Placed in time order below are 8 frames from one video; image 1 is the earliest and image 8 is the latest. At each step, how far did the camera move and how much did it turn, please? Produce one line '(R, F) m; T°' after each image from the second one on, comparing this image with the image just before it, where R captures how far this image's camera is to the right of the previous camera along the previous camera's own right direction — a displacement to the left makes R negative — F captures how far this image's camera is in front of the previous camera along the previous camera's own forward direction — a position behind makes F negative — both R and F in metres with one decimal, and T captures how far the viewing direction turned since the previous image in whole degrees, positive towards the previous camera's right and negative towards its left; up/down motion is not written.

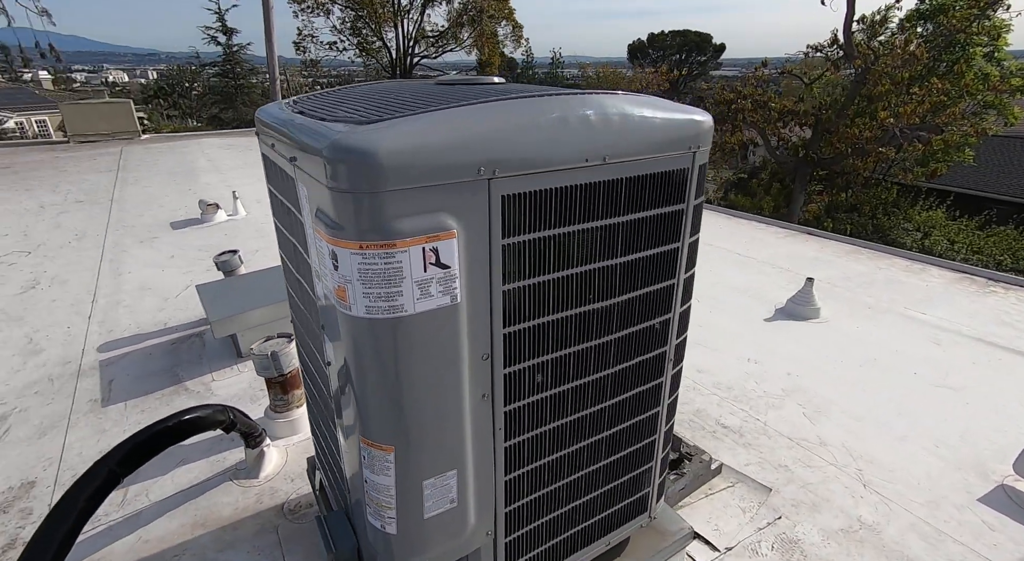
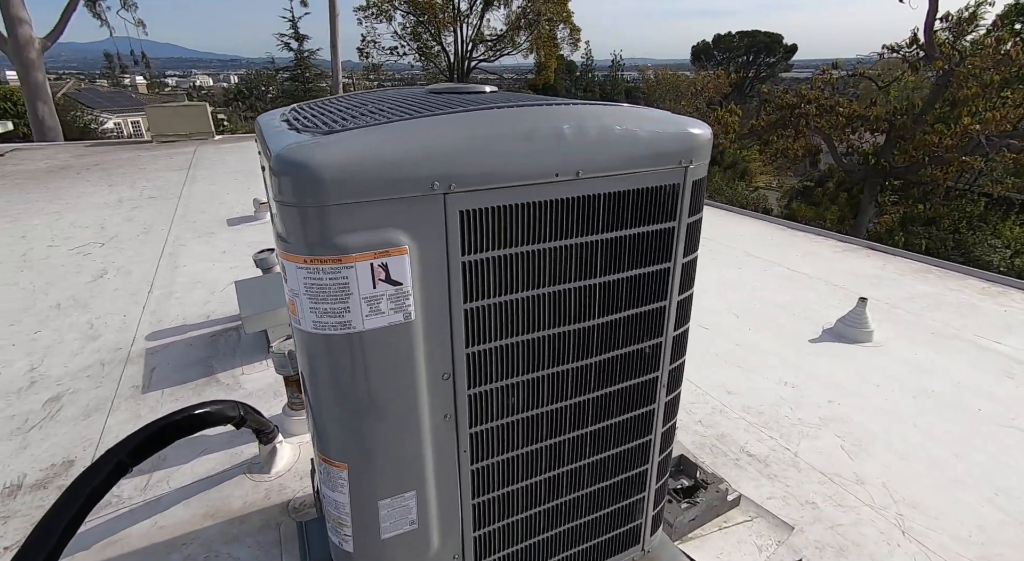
(+0.2, +0.1) m; -6°
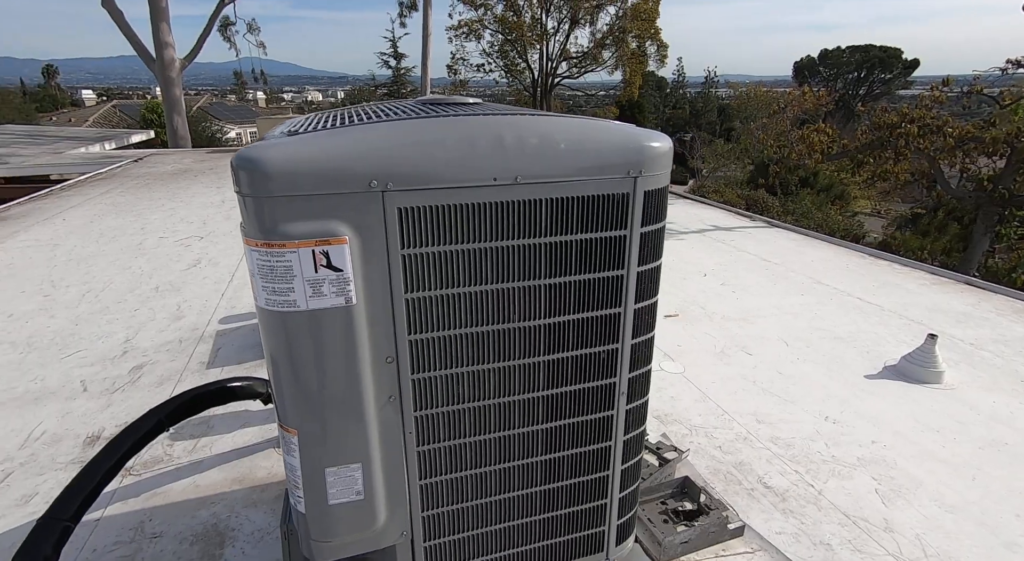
(+0.3, 0.0) m; -9°
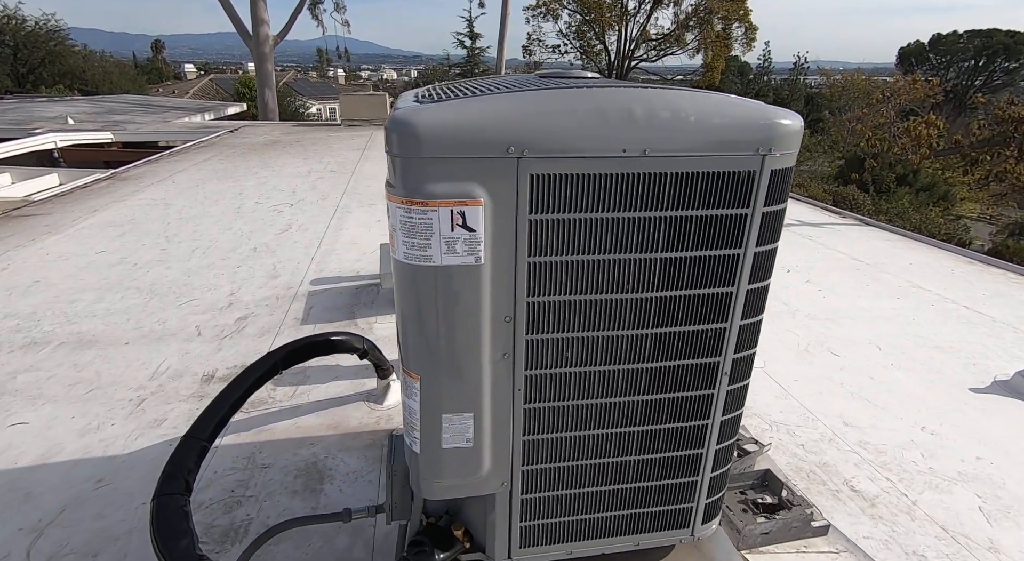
(-0.1, -0.1) m; -6°
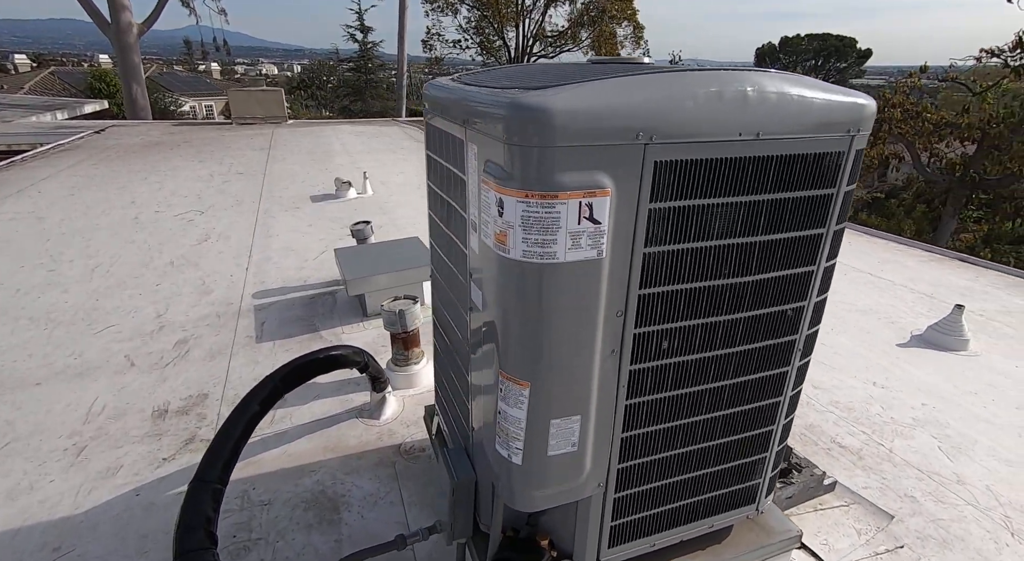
(-0.4, +0.1) m; +11°
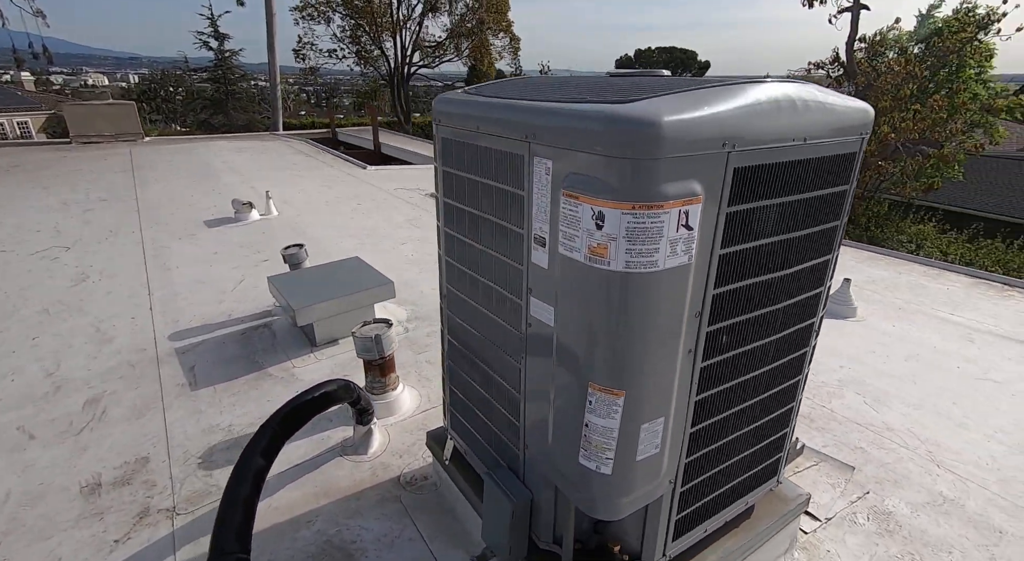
(-0.4, +0.1) m; +13°
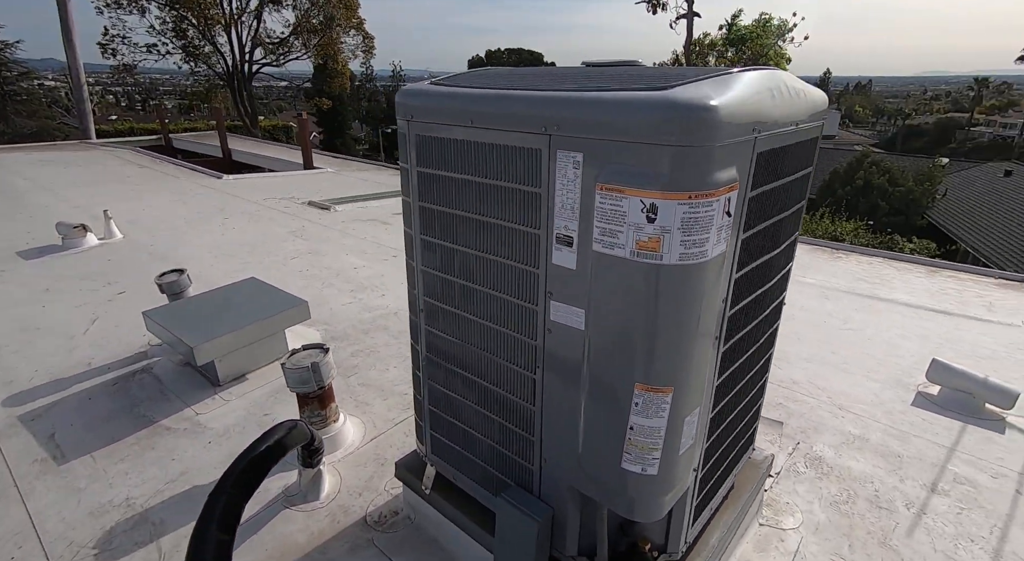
(-0.3, +0.1) m; +15°
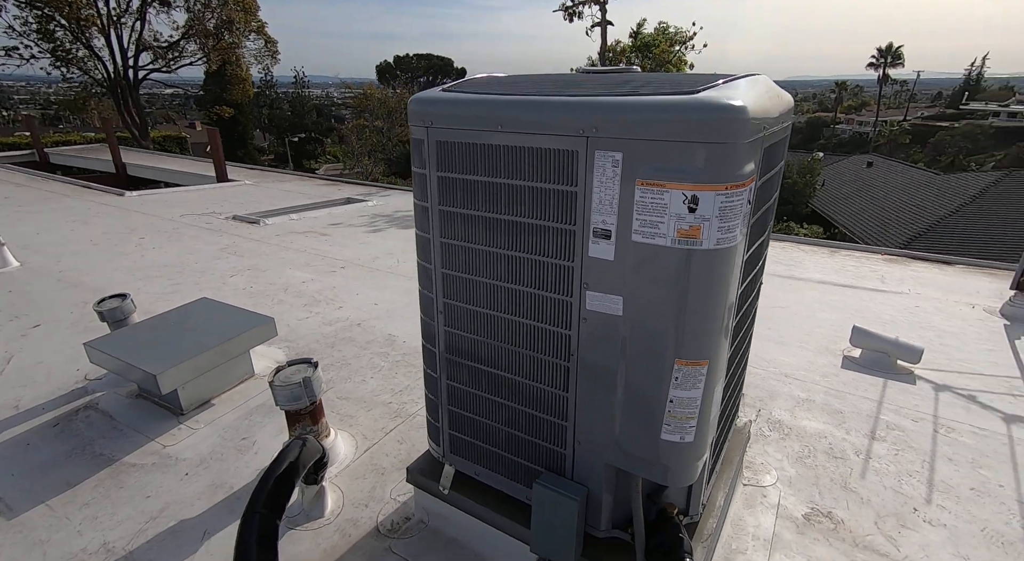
(-0.3, 0.0) m; +10°
